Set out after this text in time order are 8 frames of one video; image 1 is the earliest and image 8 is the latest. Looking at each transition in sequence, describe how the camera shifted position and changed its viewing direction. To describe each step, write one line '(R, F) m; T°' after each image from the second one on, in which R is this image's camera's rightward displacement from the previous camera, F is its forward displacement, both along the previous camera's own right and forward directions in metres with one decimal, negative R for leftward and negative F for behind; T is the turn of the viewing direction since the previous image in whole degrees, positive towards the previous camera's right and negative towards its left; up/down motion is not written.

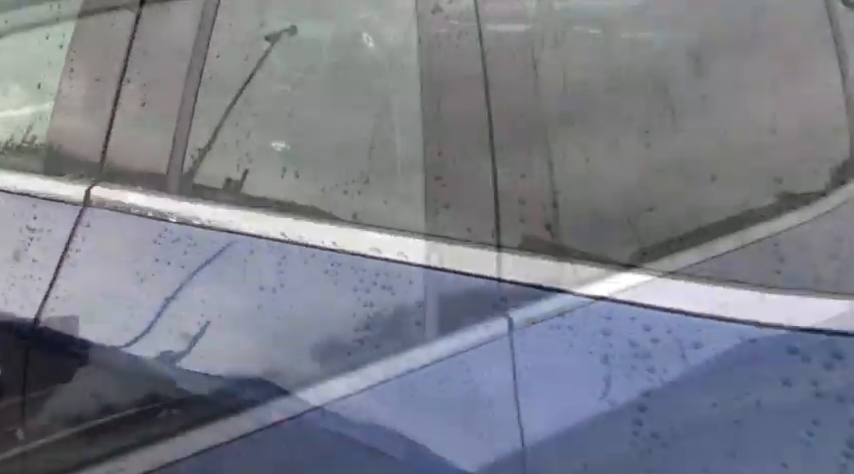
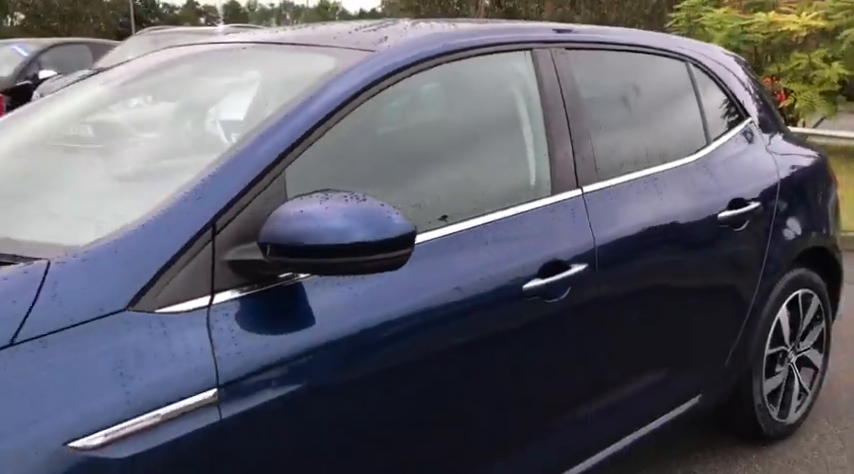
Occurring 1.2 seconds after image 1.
(-0.2, -1.1) m; -4°
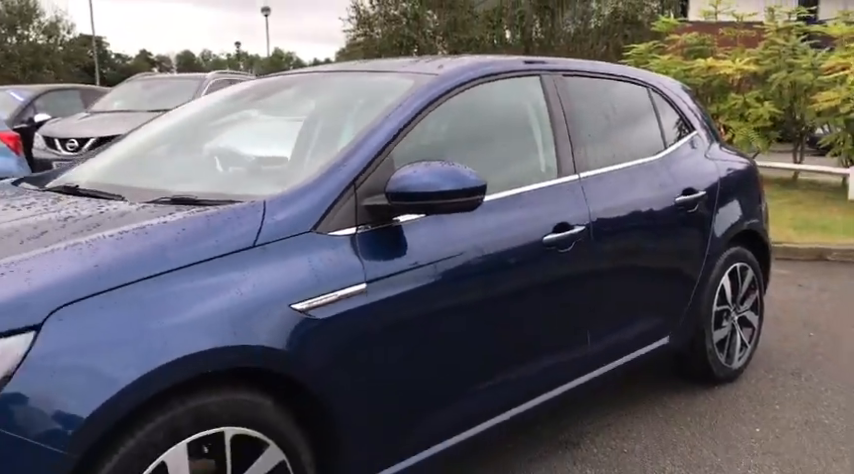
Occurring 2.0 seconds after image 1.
(-0.4, -0.8) m; +3°
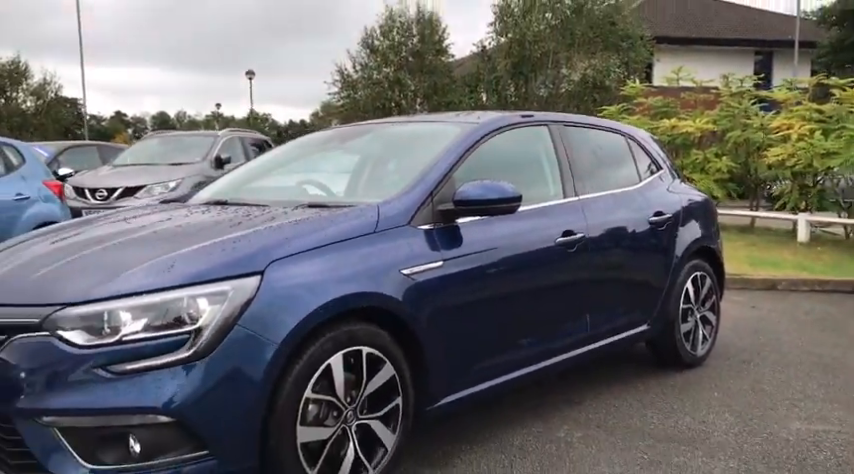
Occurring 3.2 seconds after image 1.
(-0.4, -1.1) m; +2°
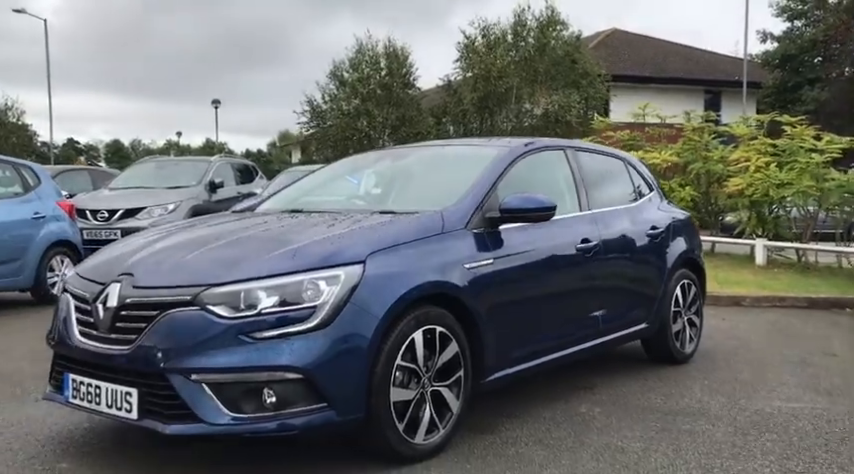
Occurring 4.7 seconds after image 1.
(-0.5, -0.7) m; +3°
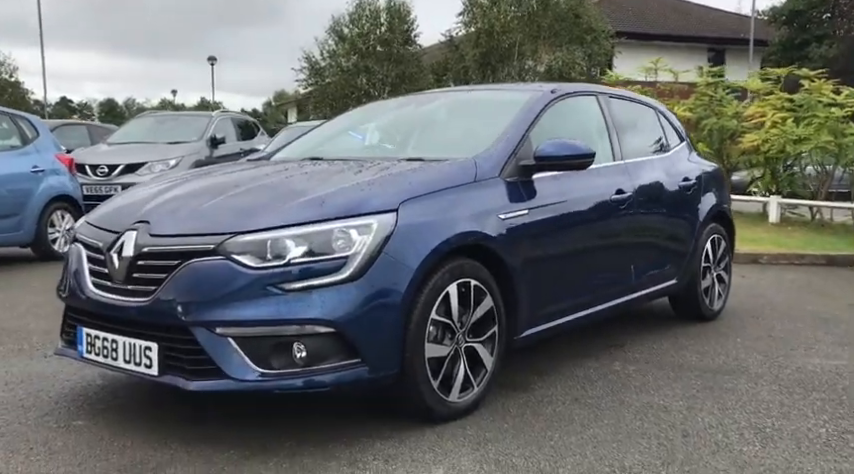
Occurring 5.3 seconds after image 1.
(-0.2, +0.2) m; 0°
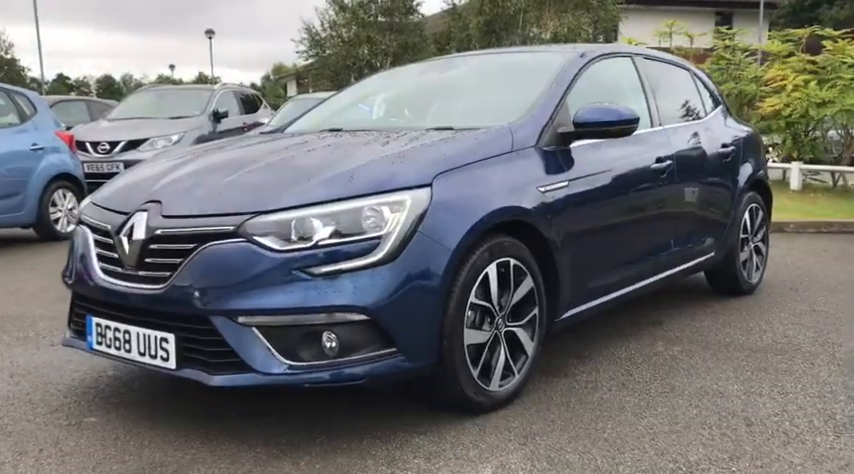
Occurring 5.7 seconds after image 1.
(-0.1, +0.3) m; 0°
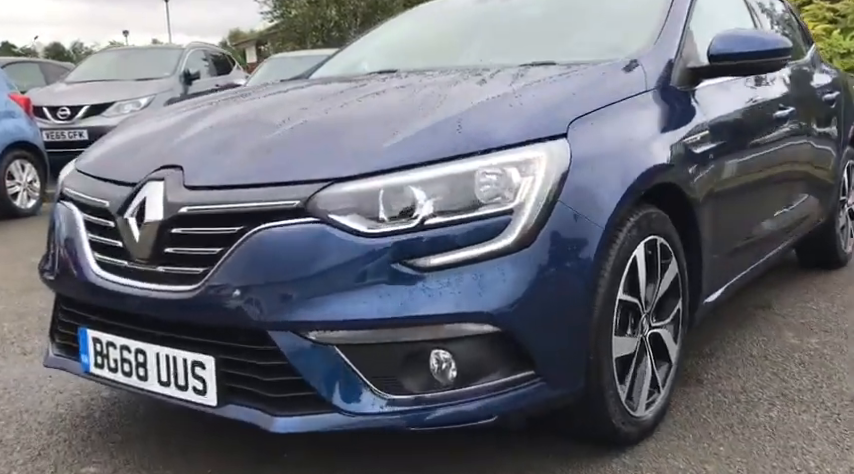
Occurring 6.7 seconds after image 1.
(-0.5, +0.9) m; +3°
